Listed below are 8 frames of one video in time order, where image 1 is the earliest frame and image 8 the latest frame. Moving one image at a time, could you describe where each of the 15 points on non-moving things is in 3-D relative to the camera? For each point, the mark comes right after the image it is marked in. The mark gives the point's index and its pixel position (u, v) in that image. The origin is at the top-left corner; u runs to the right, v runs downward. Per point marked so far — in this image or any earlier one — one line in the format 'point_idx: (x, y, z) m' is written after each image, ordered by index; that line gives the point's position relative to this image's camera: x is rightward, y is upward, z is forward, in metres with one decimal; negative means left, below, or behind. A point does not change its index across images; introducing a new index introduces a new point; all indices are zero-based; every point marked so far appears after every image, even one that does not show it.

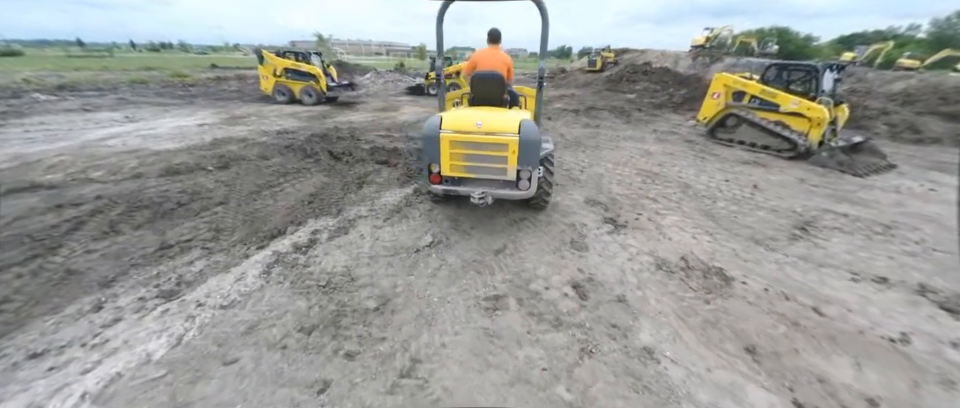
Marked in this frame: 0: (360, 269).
0: (-1.1, -0.6, +2.8) m
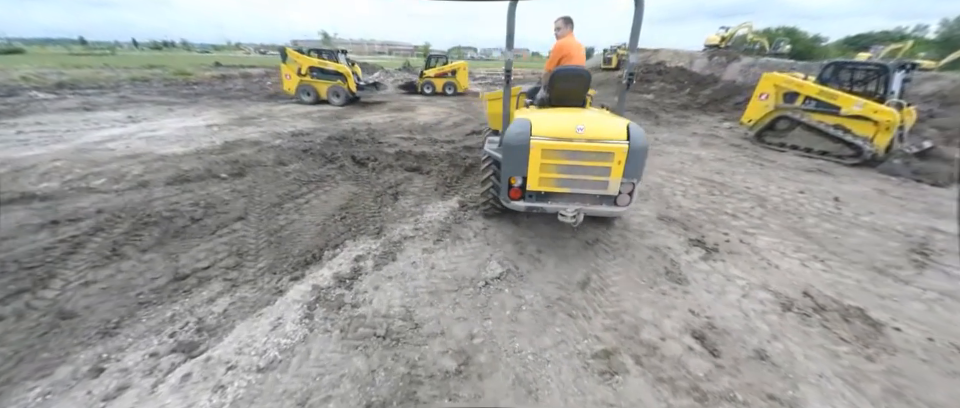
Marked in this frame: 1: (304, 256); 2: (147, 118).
0: (-0.4, -0.8, +2.3) m
1: (-1.6, -0.5, +2.8) m
2: (-8.0, +2.1, +7.7) m
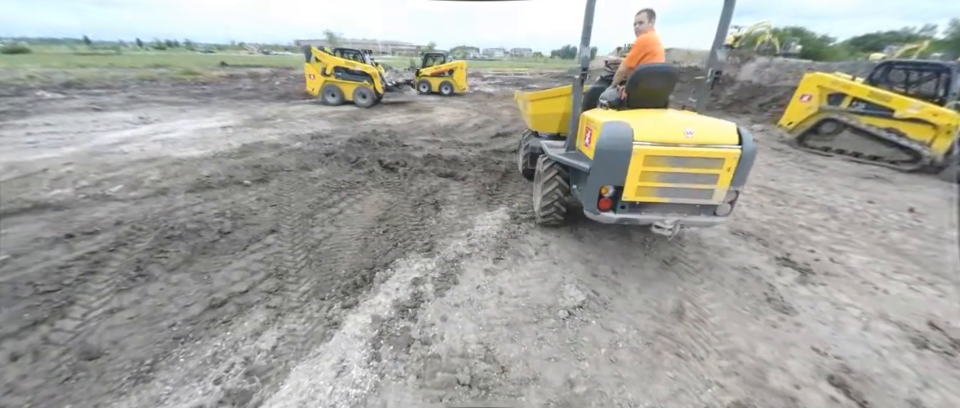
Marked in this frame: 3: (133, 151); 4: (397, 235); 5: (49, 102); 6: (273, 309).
0: (+0.1, -0.9, +1.9) m
1: (-1.0, -0.6, +2.5) m
2: (-7.5, +2.0, +7.4) m
3: (-5.7, +0.9, +5.3) m
4: (-0.8, -0.3, +3.2) m
5: (-11.7, +2.8, +8.7) m
6: (-1.4, -0.7, +2.2) m
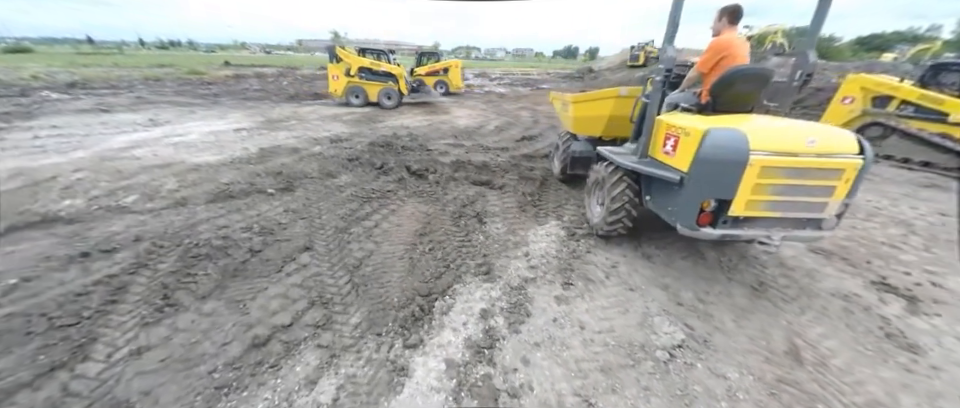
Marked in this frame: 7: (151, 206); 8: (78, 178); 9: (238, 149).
0: (+0.7, -1.0, +1.6) m
1: (-0.5, -0.7, +2.2) m
2: (-6.9, +1.8, +7.1) m
3: (-5.2, +0.7, +5.0) m
4: (-0.3, -0.4, +2.9) m
5: (-11.2, +2.7, +8.4) m
6: (-0.9, -0.9, +1.9) m
7: (-3.6, 0.0, +3.5) m
8: (-5.2, +0.3, +4.2) m
9: (-4.2, +1.0, +5.5) m
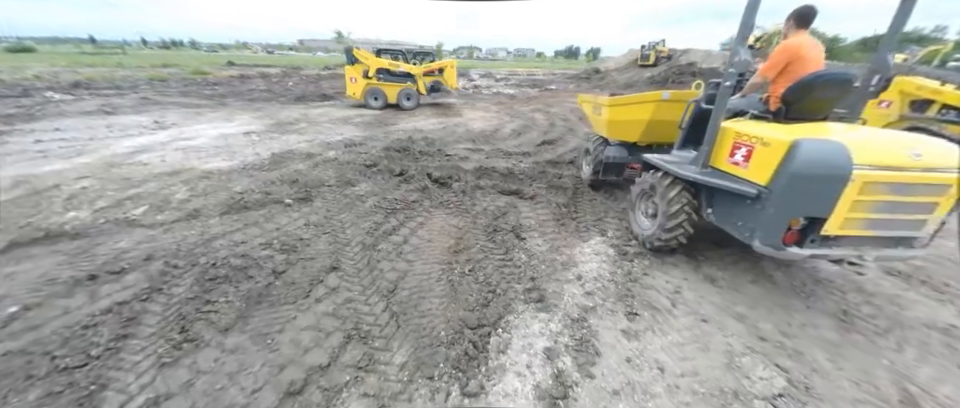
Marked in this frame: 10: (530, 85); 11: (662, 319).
0: (+1.0, -1.2, +1.4) m
1: (-0.1, -0.9, +2.0) m
2: (-6.6, +1.7, +6.9) m
3: (-4.8, +0.6, +4.7) m
4: (+0.1, -0.6, +2.6) m
5: (-10.8, +2.6, +8.2) m
6: (-0.6, -1.0, +1.7) m
7: (-3.3, -0.1, +3.3) m
8: (-4.9, +0.2, +3.9) m
9: (-3.8, +0.8, +5.3) m
10: (+3.0, +7.0, +18.9) m
11: (+1.2, -0.8, +2.2) m
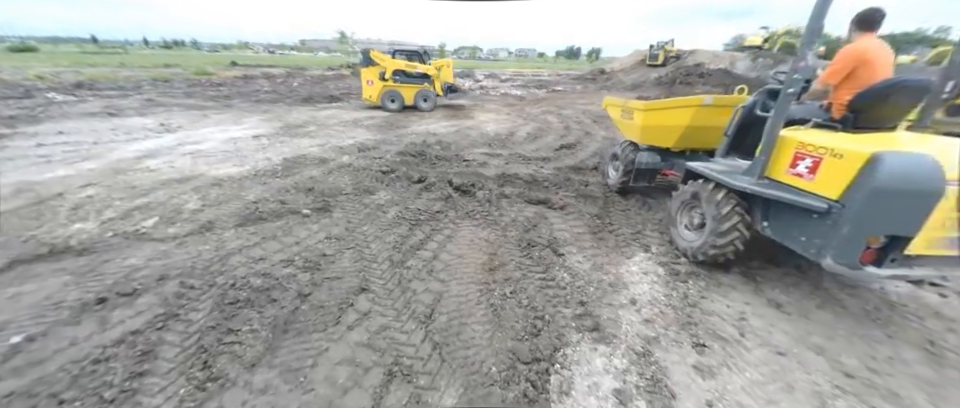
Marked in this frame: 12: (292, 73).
0: (+1.3, -1.3, +1.2) m
1: (+0.2, -1.0, +1.7) m
2: (-6.2, +1.6, +6.7) m
3: (-4.5, +0.5, +4.5) m
4: (+0.4, -0.7, +2.4) m
5: (-10.5, +2.5, +8.0) m
6: (-0.3, -1.1, +1.5) m
7: (-2.9, -0.3, +3.1) m
8: (-4.5, +0.1, +3.7) m
9: (-3.5, +0.7, +5.1) m
10: (+3.3, +6.9, +18.7) m
11: (+1.5, -0.9, +2.0) m
12: (-11.1, +7.8, +19.0) m
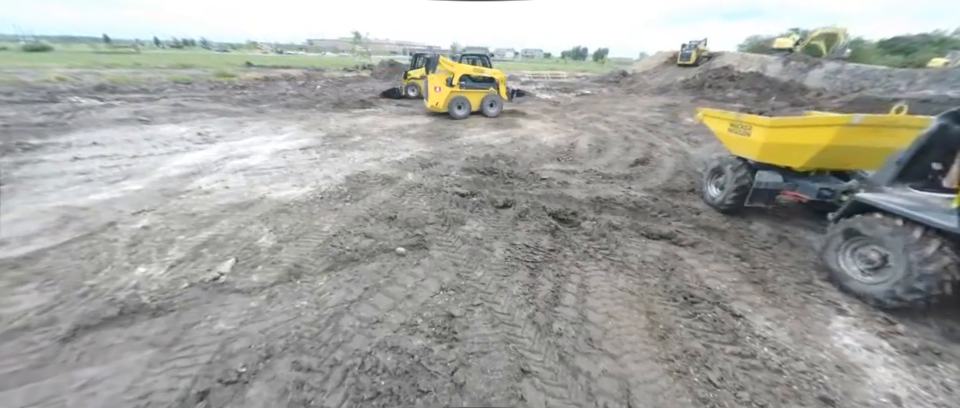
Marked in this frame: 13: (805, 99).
0: (+2.5, -1.7, +0.6) m
1: (+1.3, -1.3, +1.2) m
2: (-5.0, +1.3, +6.2) m
3: (-3.3, +0.2, +4.0) m
4: (+1.5, -1.1, +1.9) m
5: (-9.3, +2.2, +7.5) m
6: (+0.9, -1.5, +0.9) m
7: (-1.8, -0.6, +2.5) m
8: (-3.4, -0.2, +3.2) m
9: (-2.3, +0.4, +4.6) m
10: (+4.6, +6.5, +18.2) m
11: (+2.7, -1.3, +1.4) m
12: (-9.8, +7.5, +18.5) m
13: (+15.4, +5.0, +15.2) m
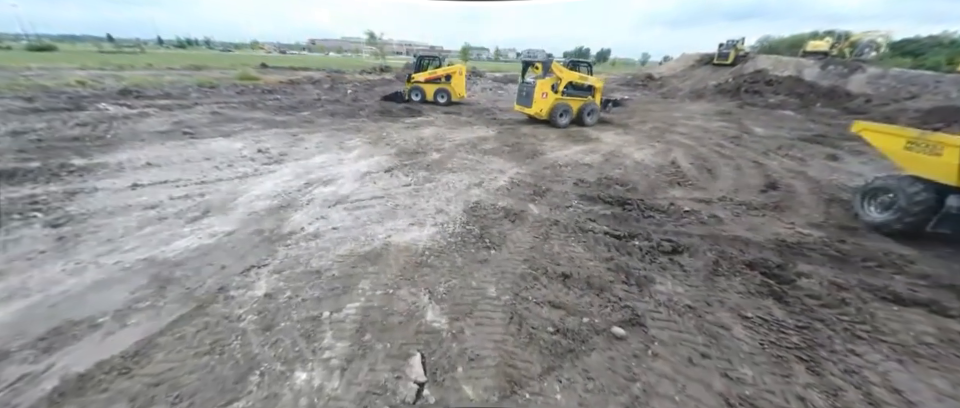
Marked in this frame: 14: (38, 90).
0: (+4.2, -2.1, -0.1) m
1: (+3.1, -1.8, +0.5) m
2: (-3.3, +0.9, +5.4) m
3: (-1.6, -0.3, +3.3) m
4: (+3.3, -1.5, +1.1) m
5: (-7.6, +1.7, +6.7) m
6: (+2.6, -2.0, +0.2) m
7: (0.0, -1.1, +1.8) m
8: (-1.6, -0.7, +2.4) m
9: (-0.6, -0.1, +3.8) m
10: (+6.3, +6.0, +17.5) m
11: (+4.4, -1.7, +0.7) m
12: (-8.2, +7.1, +17.7) m
13: (+17.0, +4.5, +14.6) m
14: (-12.3, +3.2, +8.9) m
